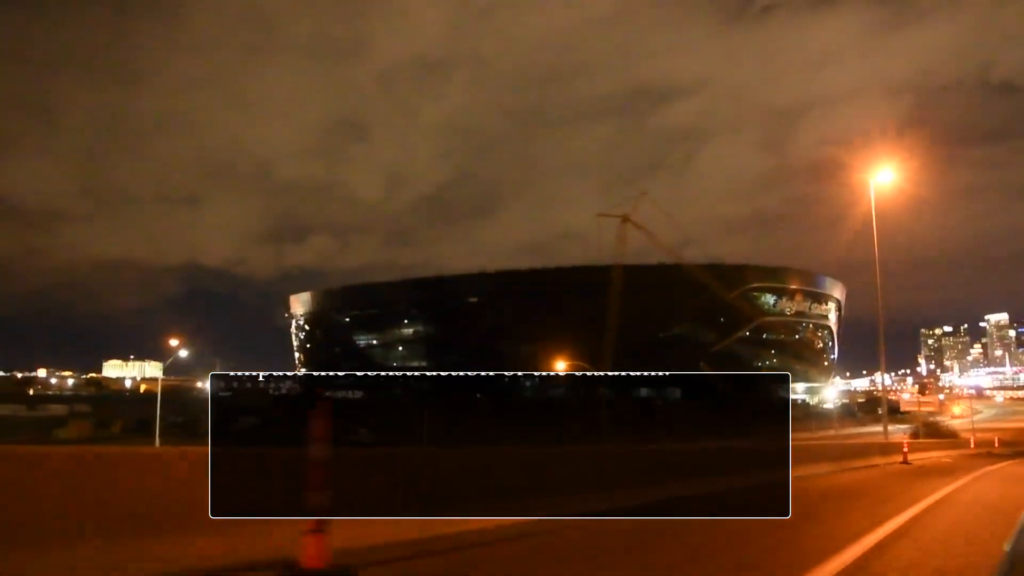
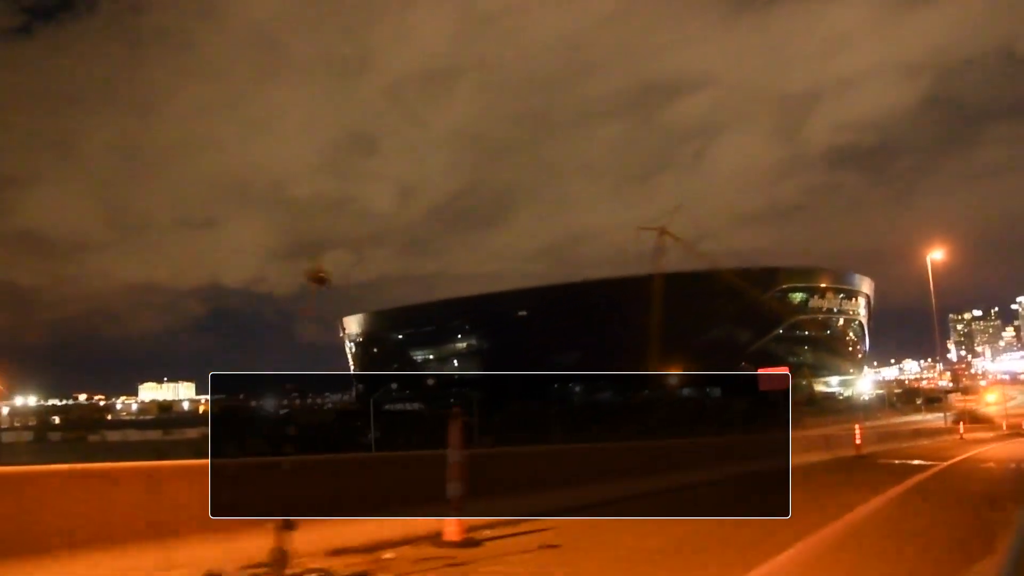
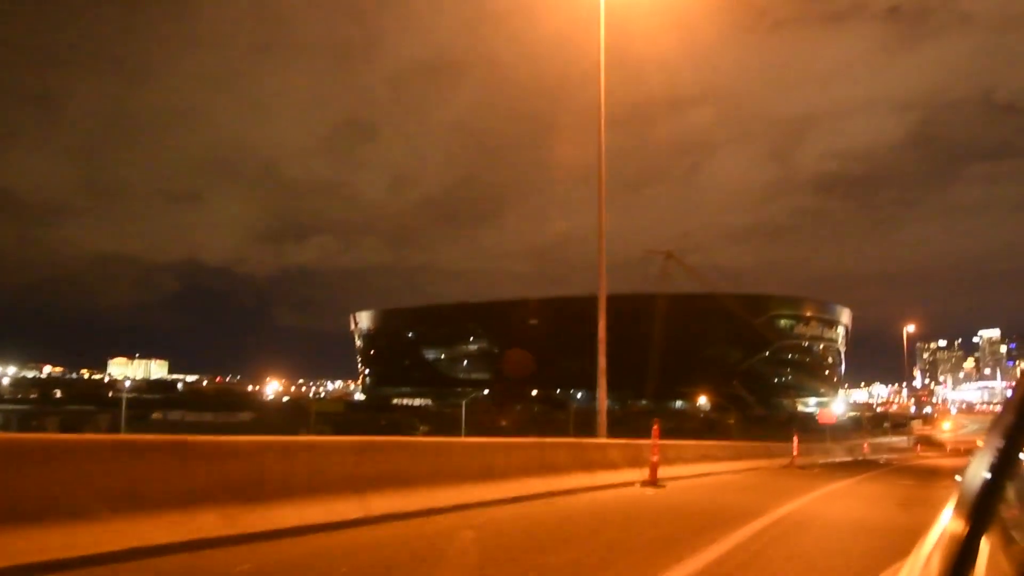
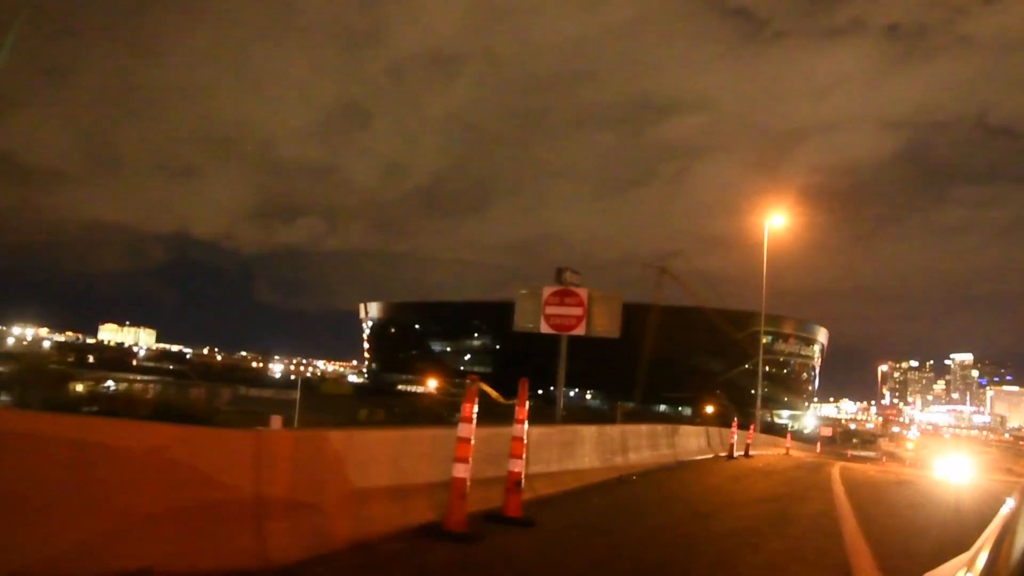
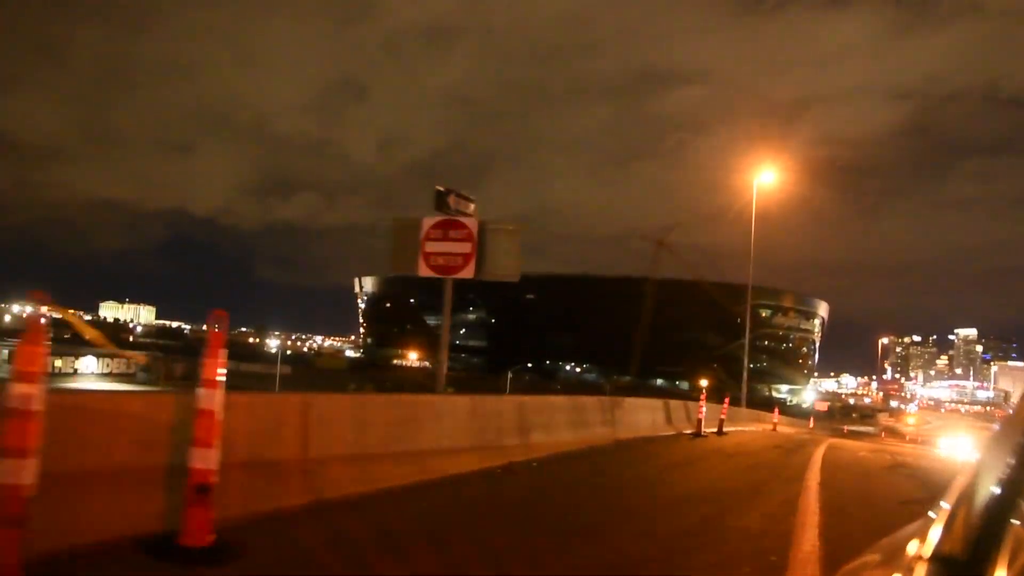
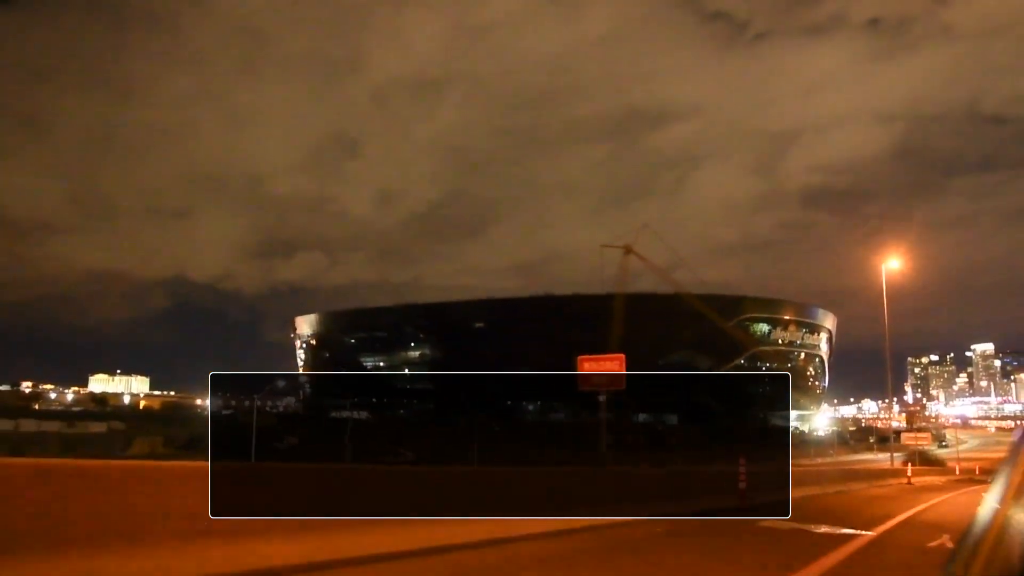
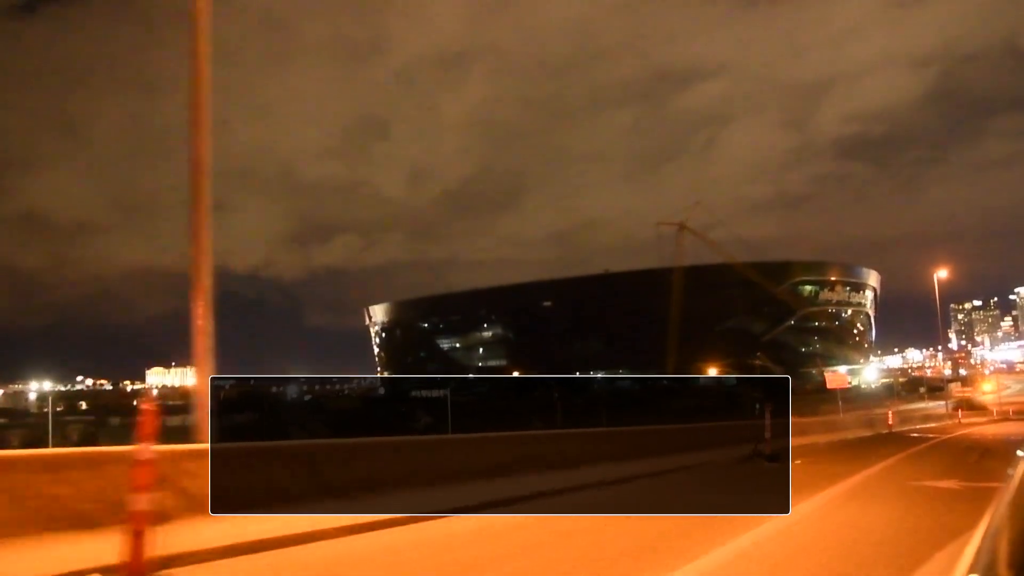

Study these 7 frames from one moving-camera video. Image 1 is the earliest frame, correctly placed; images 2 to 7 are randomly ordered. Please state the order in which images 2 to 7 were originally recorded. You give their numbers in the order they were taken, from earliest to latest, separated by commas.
6, 2, 7, 3, 5, 4
